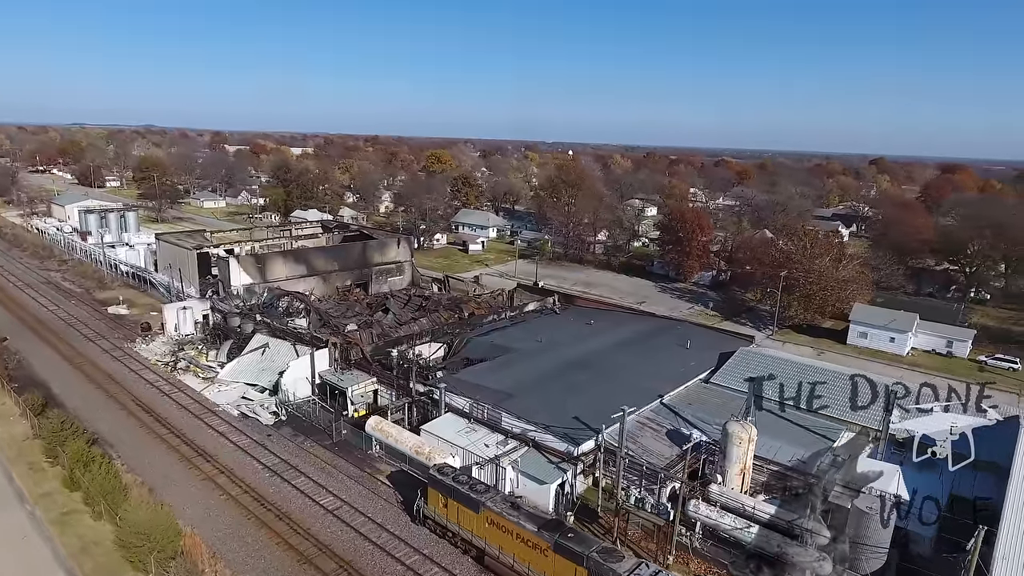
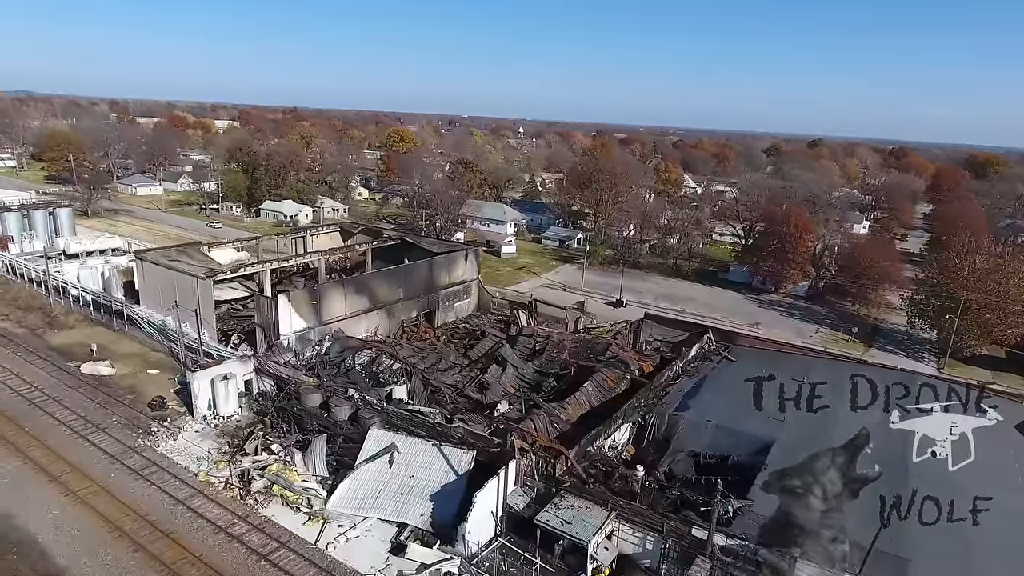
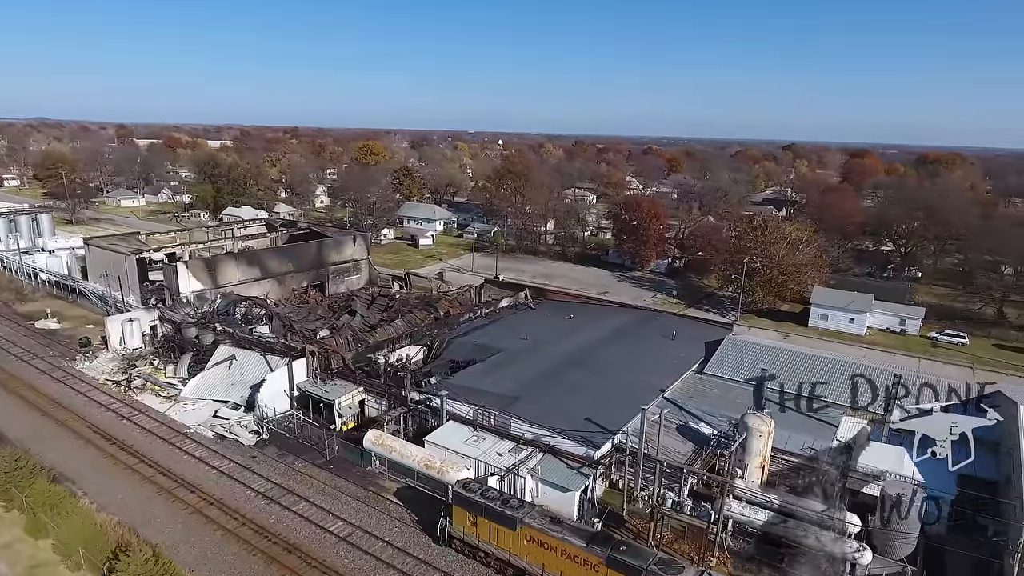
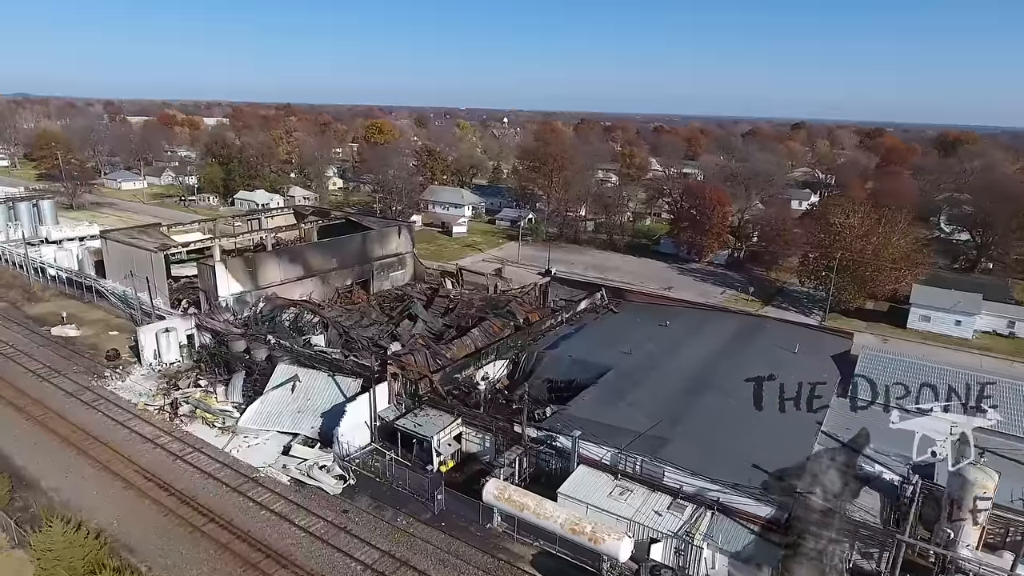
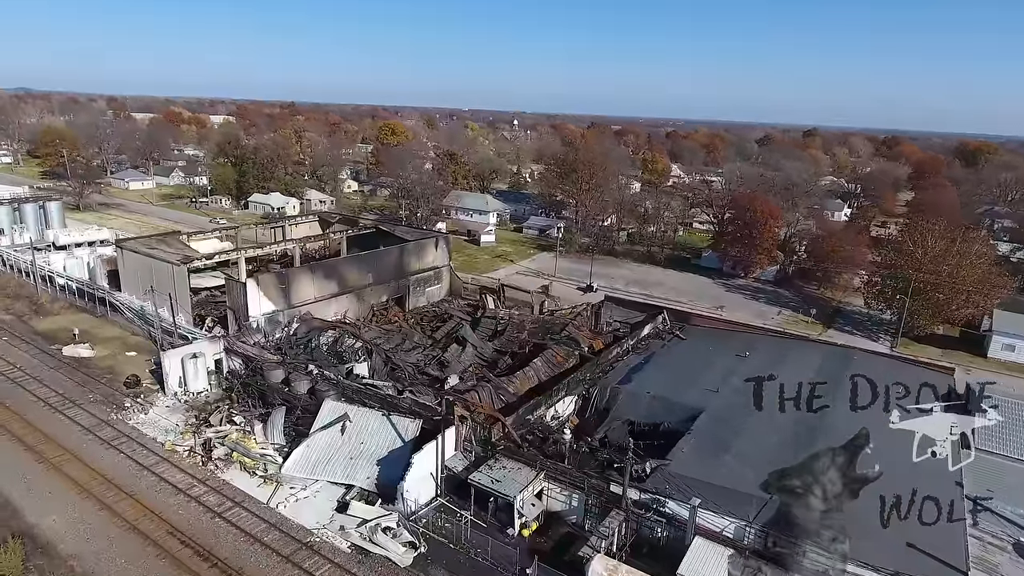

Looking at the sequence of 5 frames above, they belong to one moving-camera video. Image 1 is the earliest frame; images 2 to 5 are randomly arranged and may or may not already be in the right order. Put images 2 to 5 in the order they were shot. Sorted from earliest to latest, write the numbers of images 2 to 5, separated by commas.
3, 4, 5, 2
